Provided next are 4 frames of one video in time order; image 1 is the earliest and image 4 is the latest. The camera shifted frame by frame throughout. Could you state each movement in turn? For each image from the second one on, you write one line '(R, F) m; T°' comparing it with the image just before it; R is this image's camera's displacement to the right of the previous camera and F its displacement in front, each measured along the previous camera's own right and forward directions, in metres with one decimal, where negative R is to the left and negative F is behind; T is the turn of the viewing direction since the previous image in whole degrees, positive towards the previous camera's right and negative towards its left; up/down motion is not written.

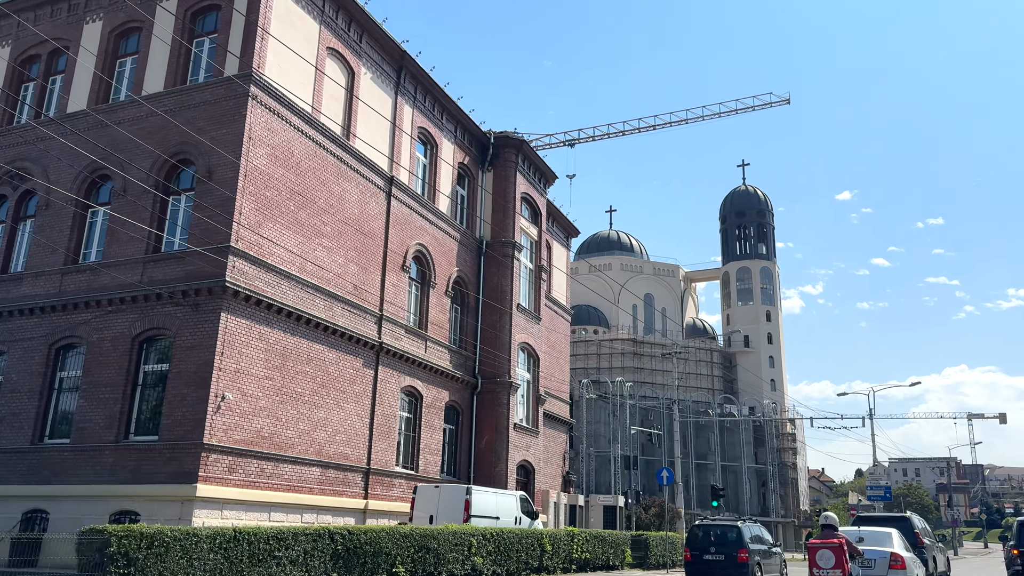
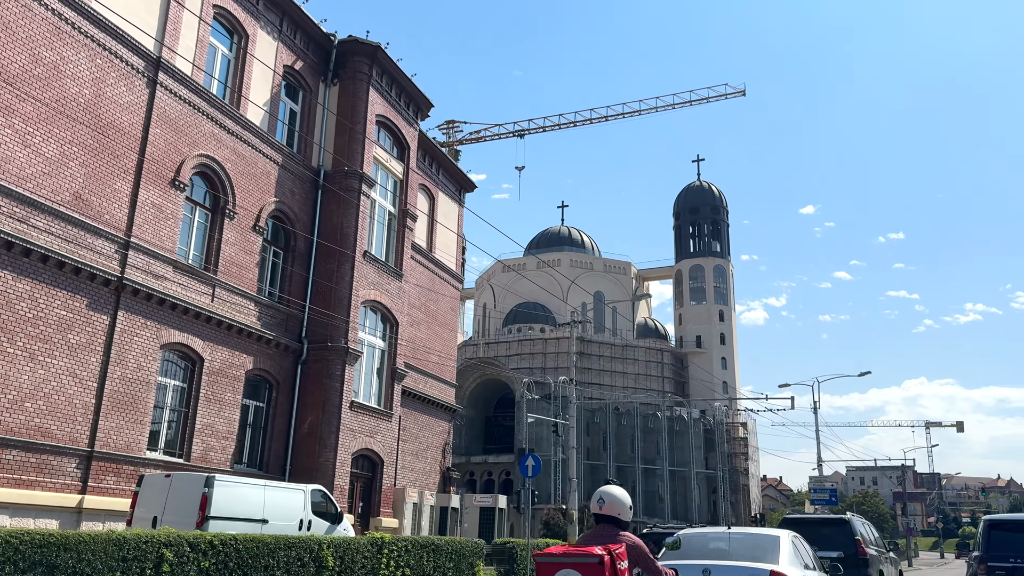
(+3.5, +5.9) m; +2°
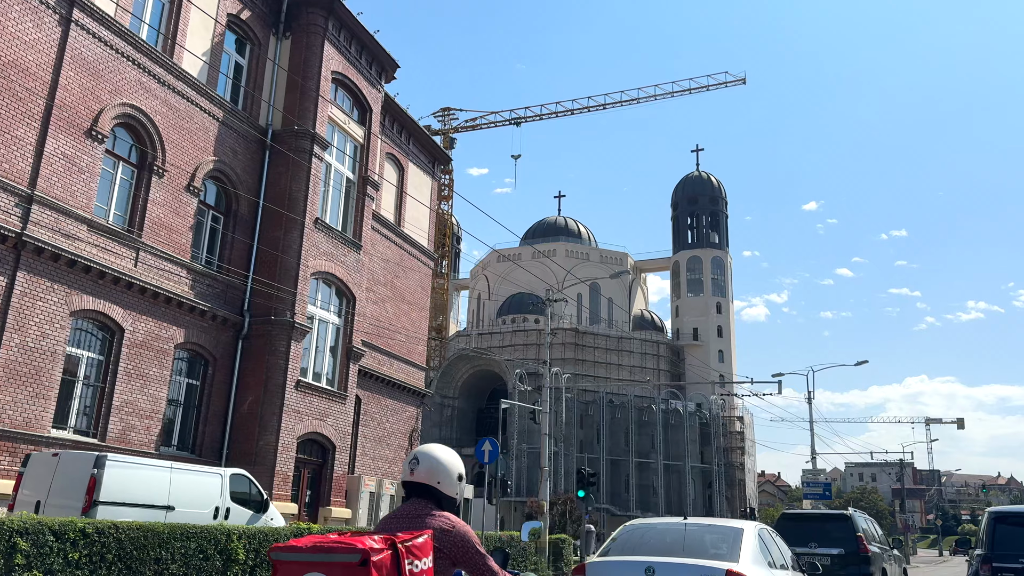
(+1.0, +1.8) m; 0°
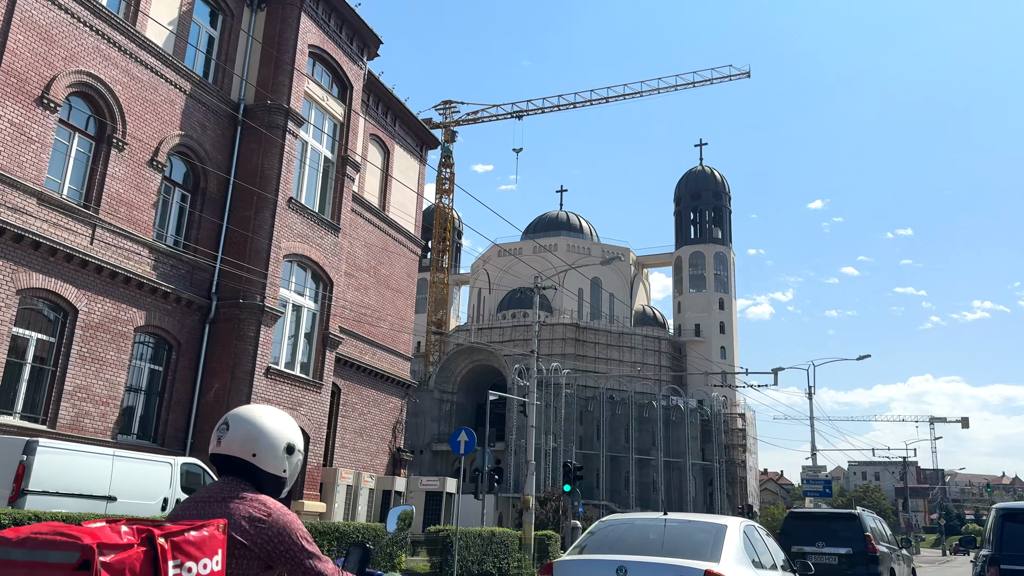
(+0.5, +1.0) m; 0°
